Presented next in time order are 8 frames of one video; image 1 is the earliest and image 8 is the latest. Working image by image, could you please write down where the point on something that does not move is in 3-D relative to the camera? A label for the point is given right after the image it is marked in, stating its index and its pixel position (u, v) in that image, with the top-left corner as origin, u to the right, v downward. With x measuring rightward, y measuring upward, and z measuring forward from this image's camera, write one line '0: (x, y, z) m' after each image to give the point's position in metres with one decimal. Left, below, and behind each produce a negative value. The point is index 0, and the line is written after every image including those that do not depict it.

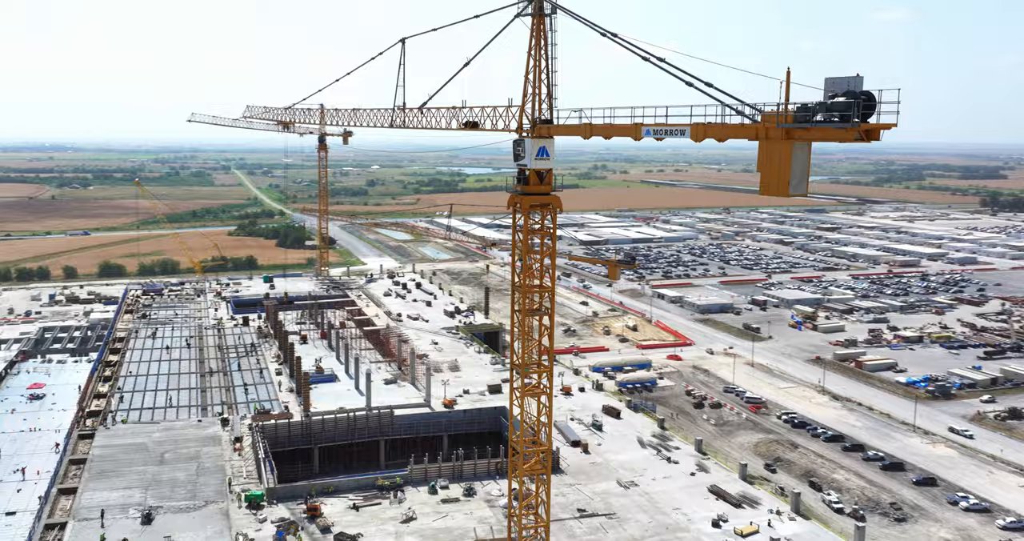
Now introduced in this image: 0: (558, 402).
0: (+0.7, -2.0, +14.2) m
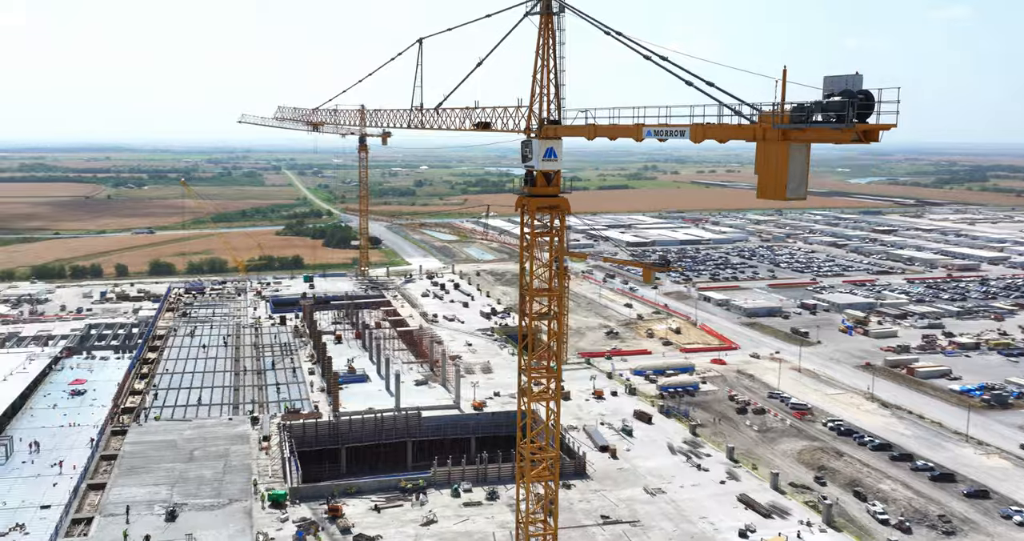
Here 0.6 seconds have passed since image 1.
0: (+1.2, -2.0, +14.0) m
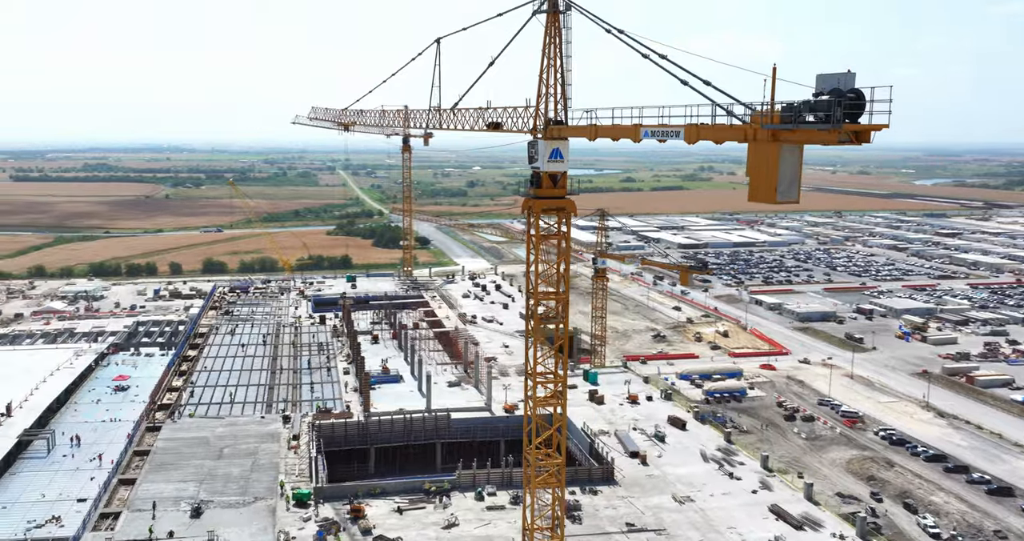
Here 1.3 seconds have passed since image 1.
0: (+1.6, -2.1, +13.8) m
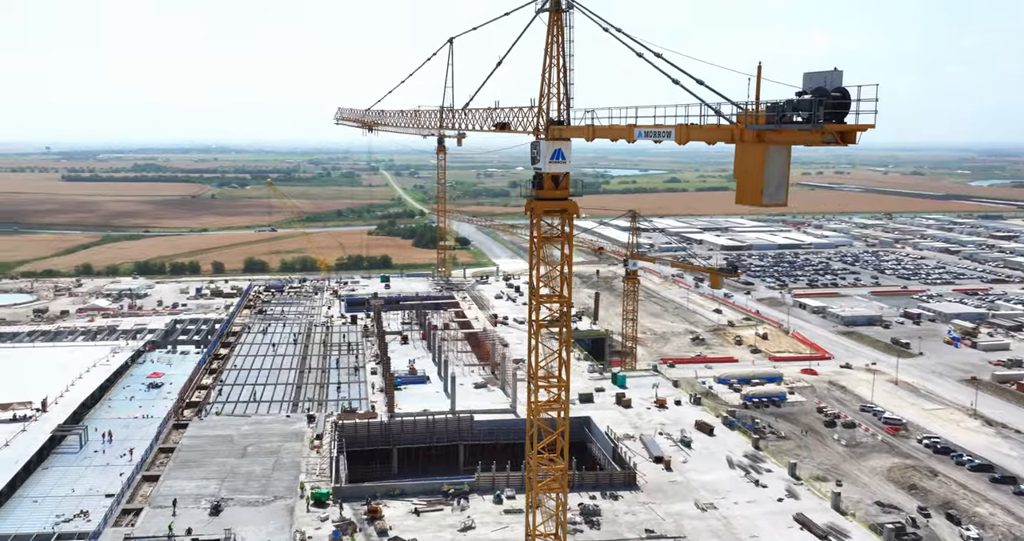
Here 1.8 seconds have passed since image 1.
0: (+2.0, -2.1, +13.6) m
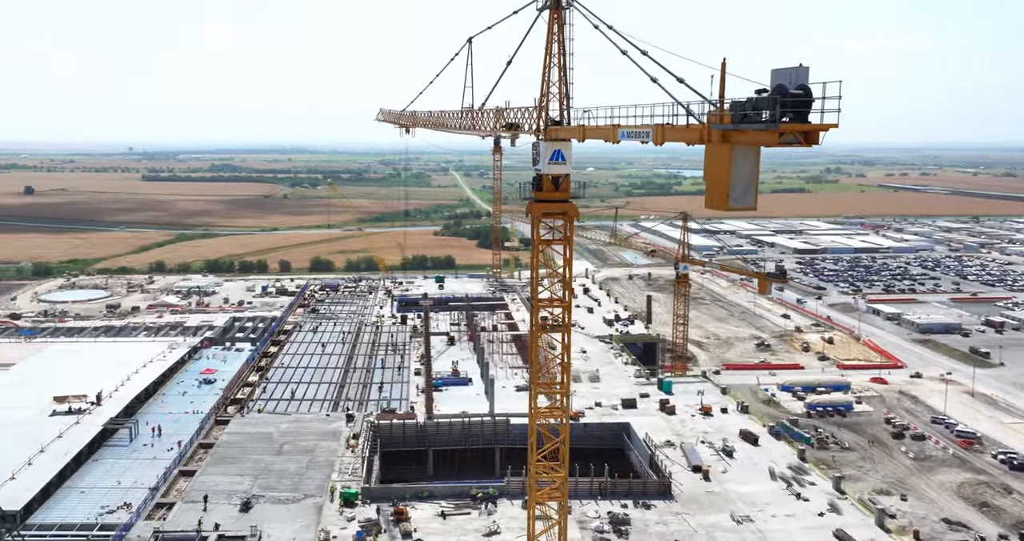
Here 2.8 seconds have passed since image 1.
0: (+2.6, -2.2, +13.3) m
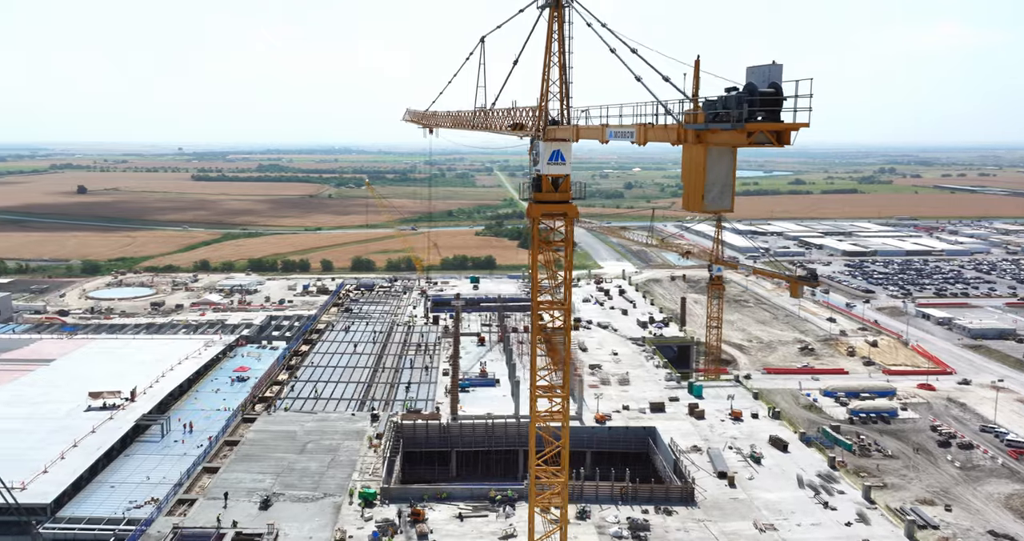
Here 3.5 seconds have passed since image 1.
0: (+2.9, -2.2, +13.1) m
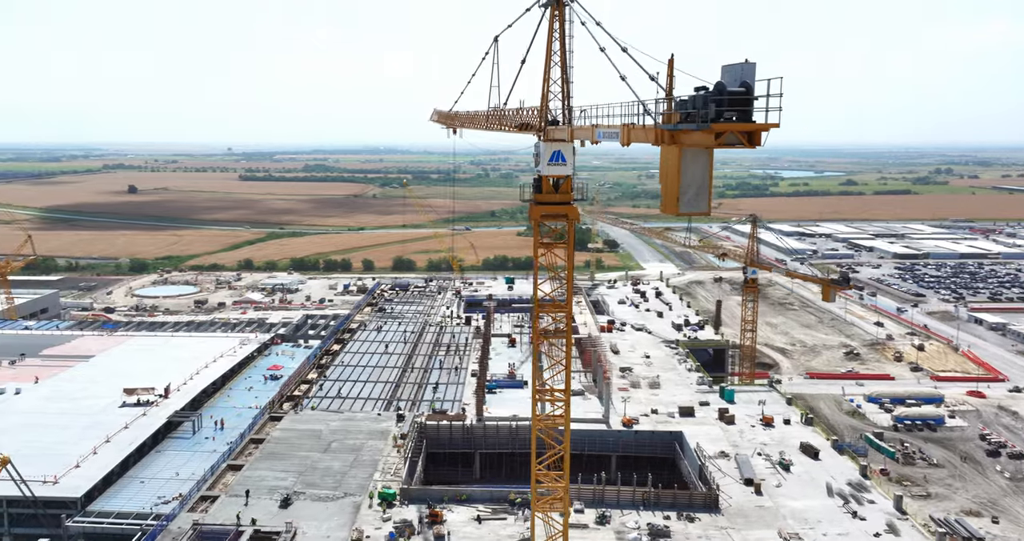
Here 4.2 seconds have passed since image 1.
0: (+3.3, -2.2, +12.8) m
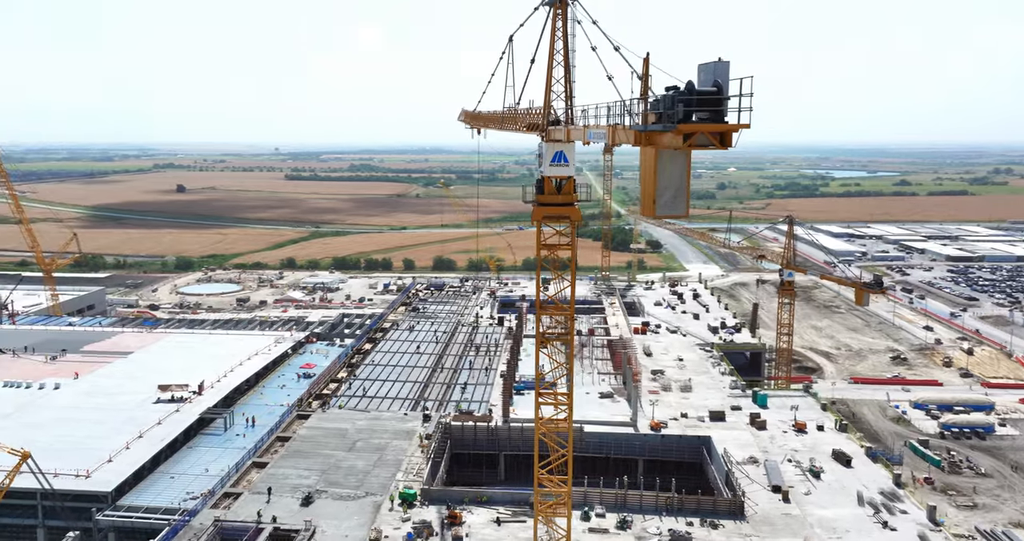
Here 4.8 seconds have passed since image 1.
0: (+3.6, -2.3, +12.5) m
